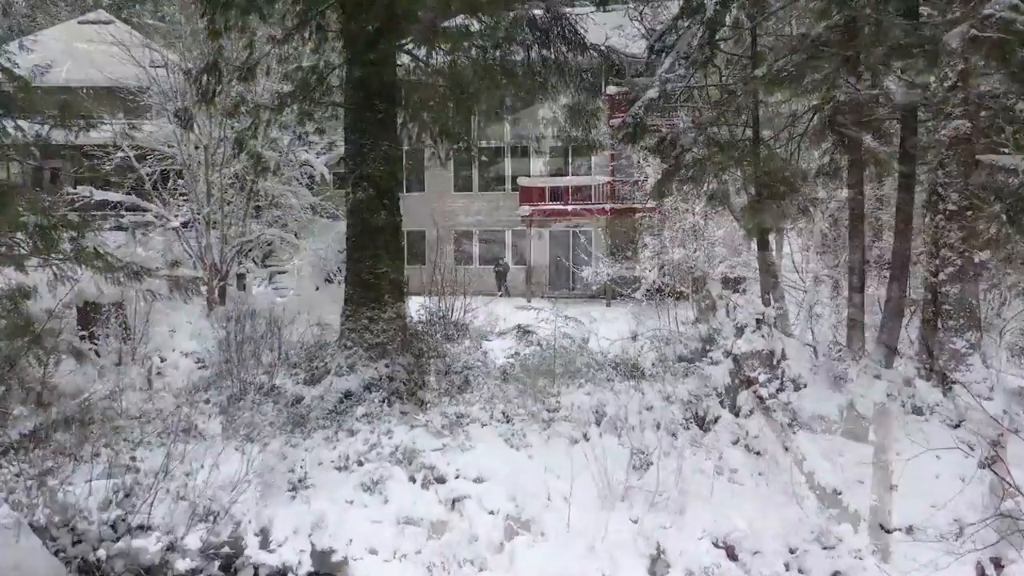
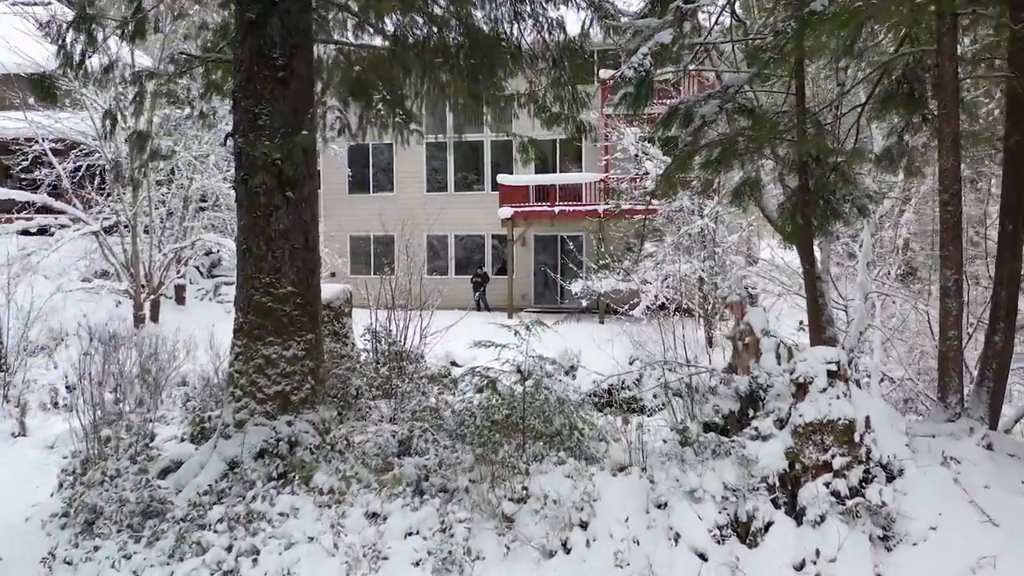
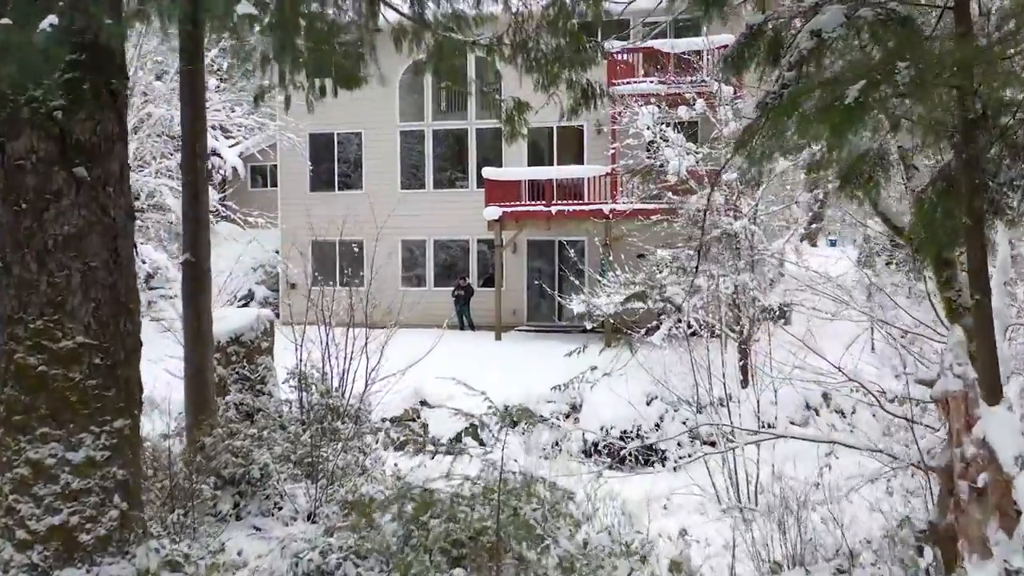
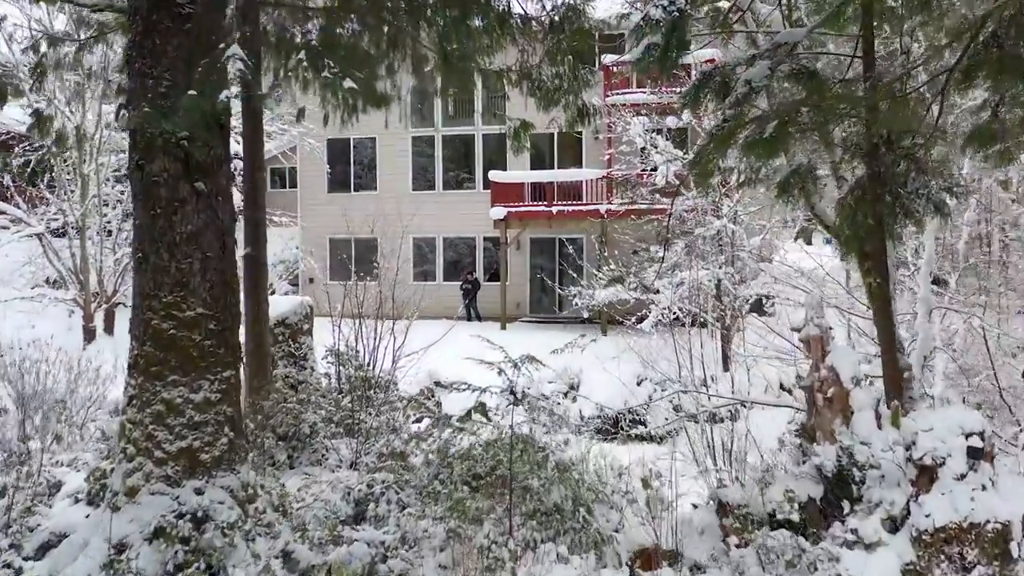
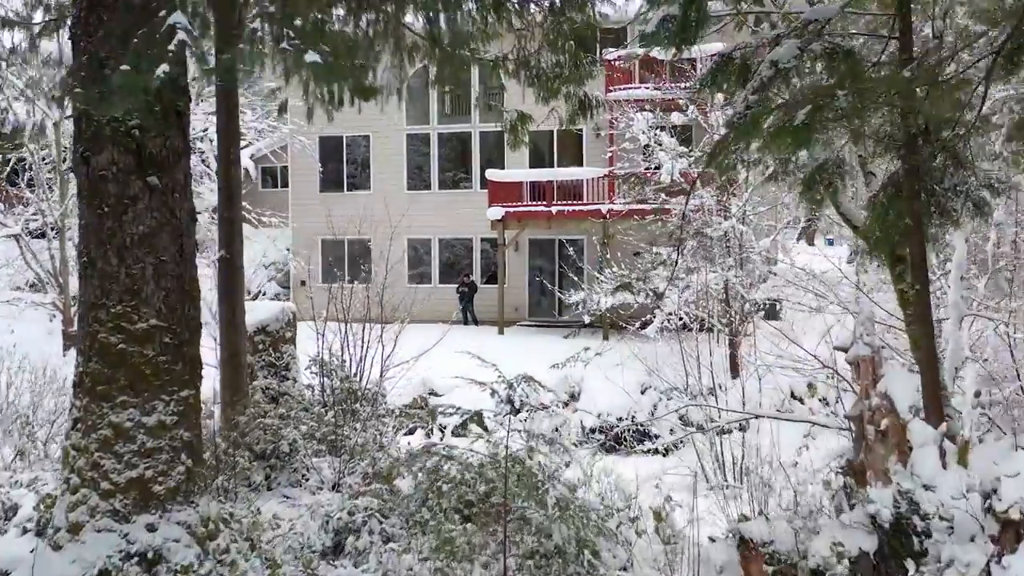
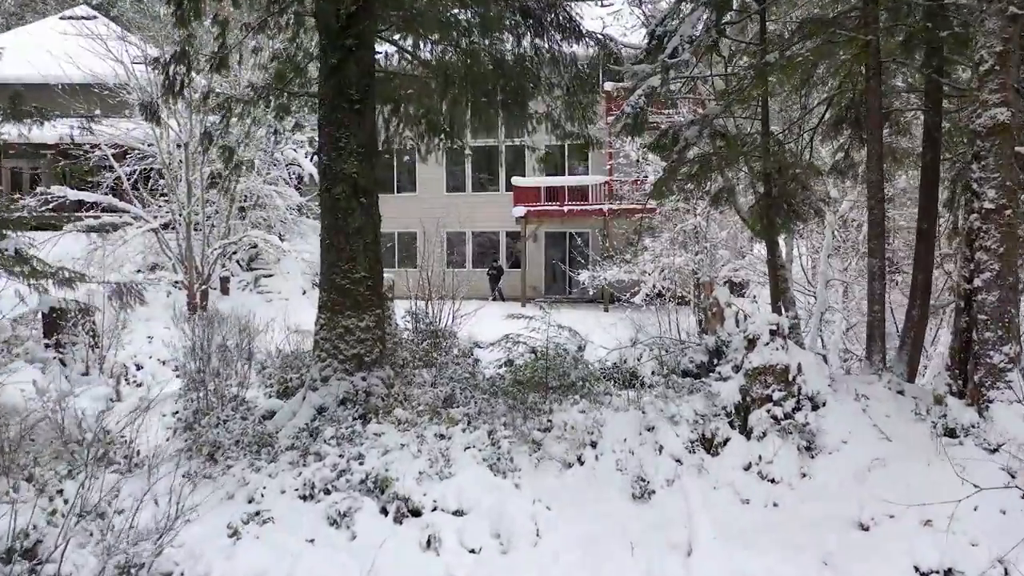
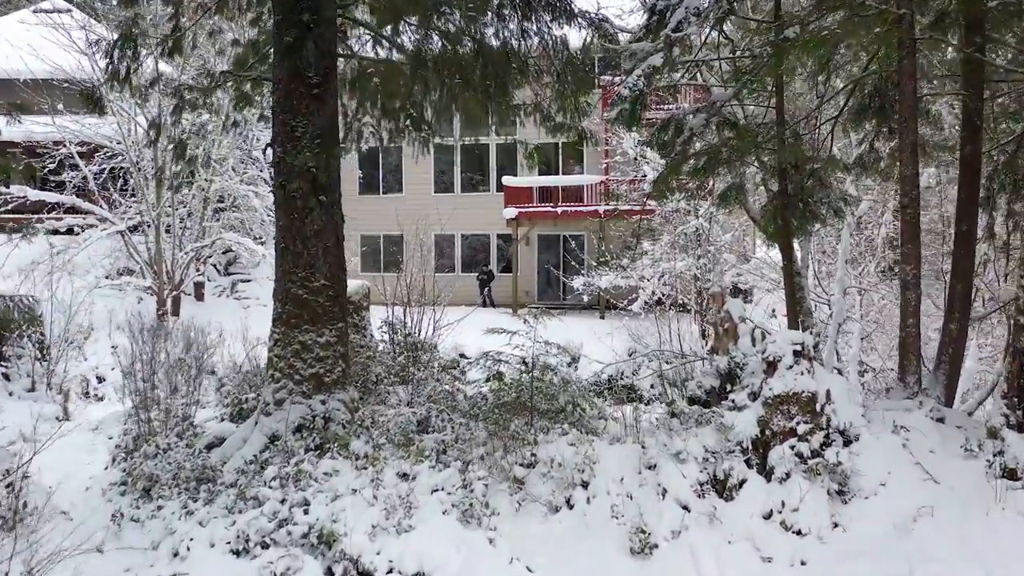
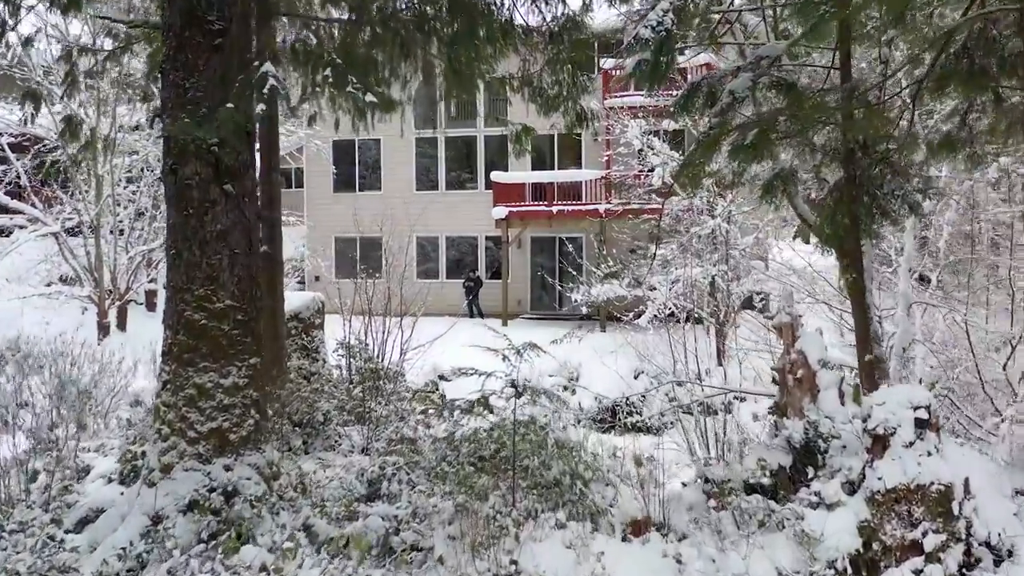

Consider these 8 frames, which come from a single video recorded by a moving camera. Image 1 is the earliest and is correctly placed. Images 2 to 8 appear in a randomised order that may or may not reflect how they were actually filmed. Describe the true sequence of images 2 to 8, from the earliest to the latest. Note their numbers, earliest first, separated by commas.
6, 7, 2, 8, 4, 5, 3
